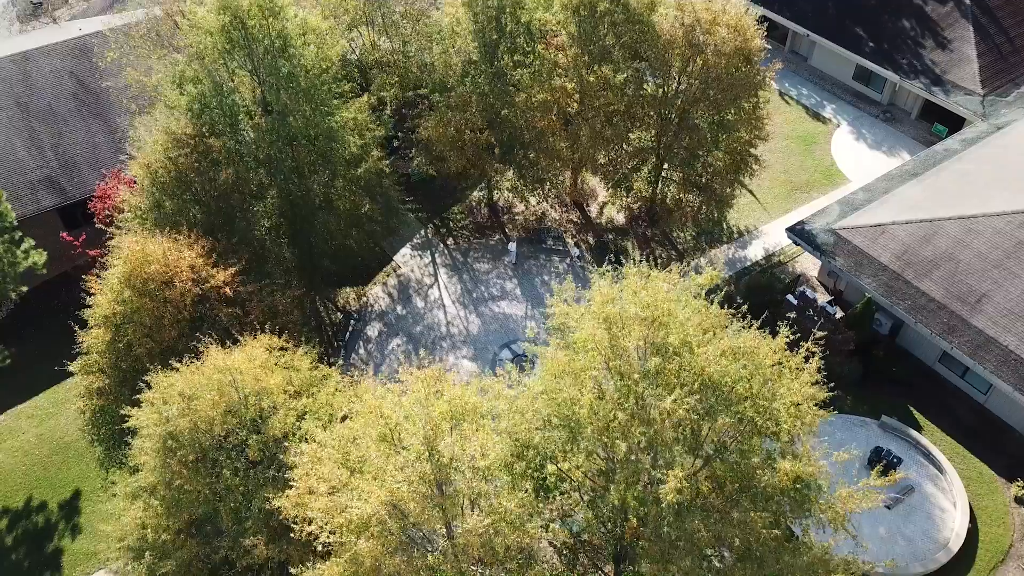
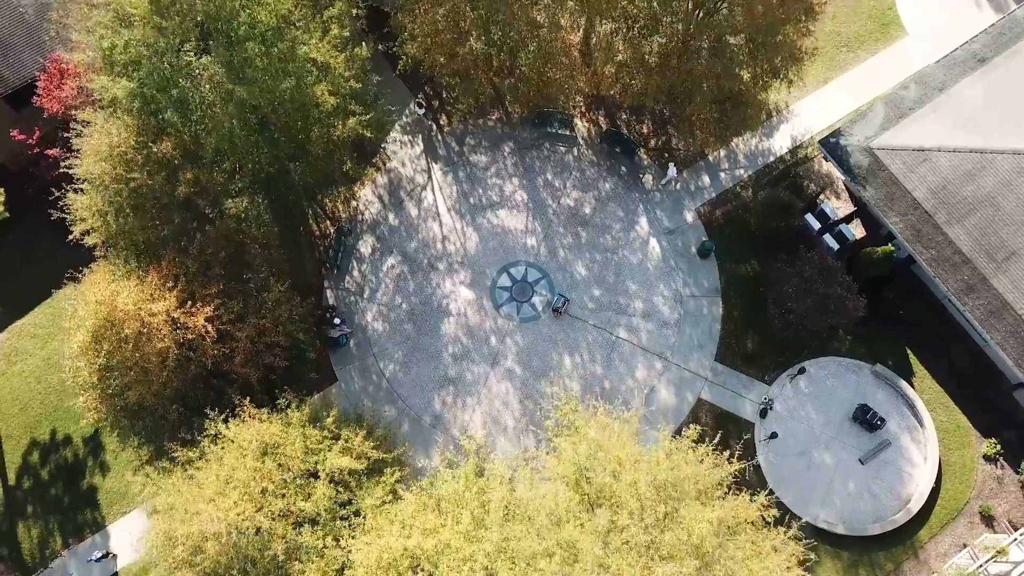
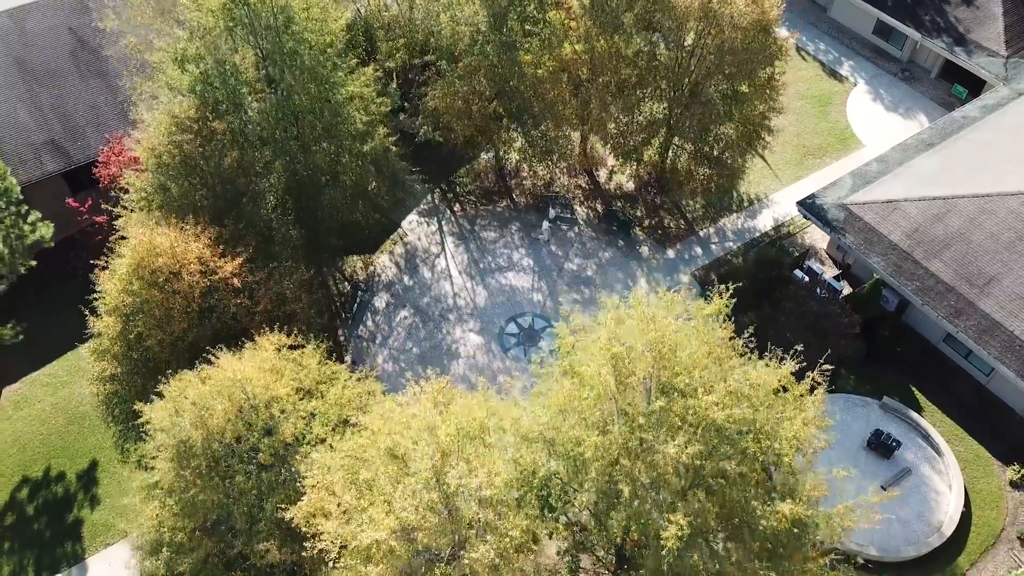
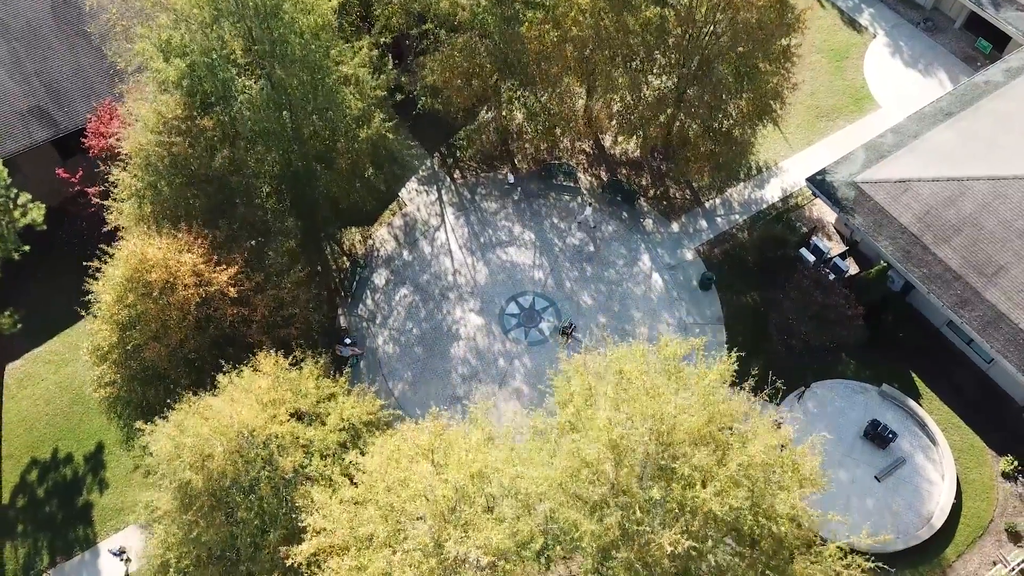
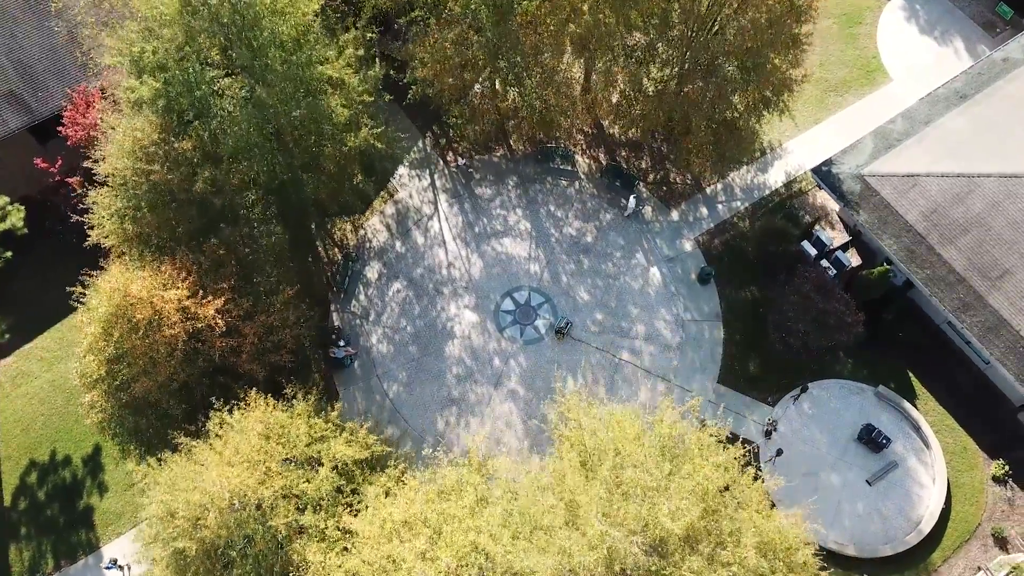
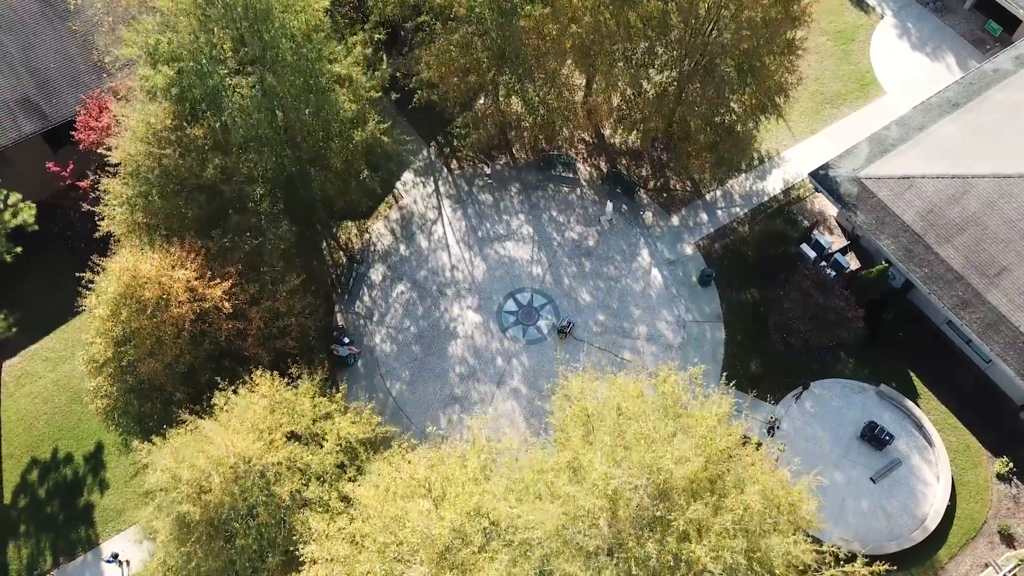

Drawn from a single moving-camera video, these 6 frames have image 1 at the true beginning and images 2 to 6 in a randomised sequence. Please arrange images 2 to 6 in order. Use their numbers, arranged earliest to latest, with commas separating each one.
3, 4, 6, 5, 2
